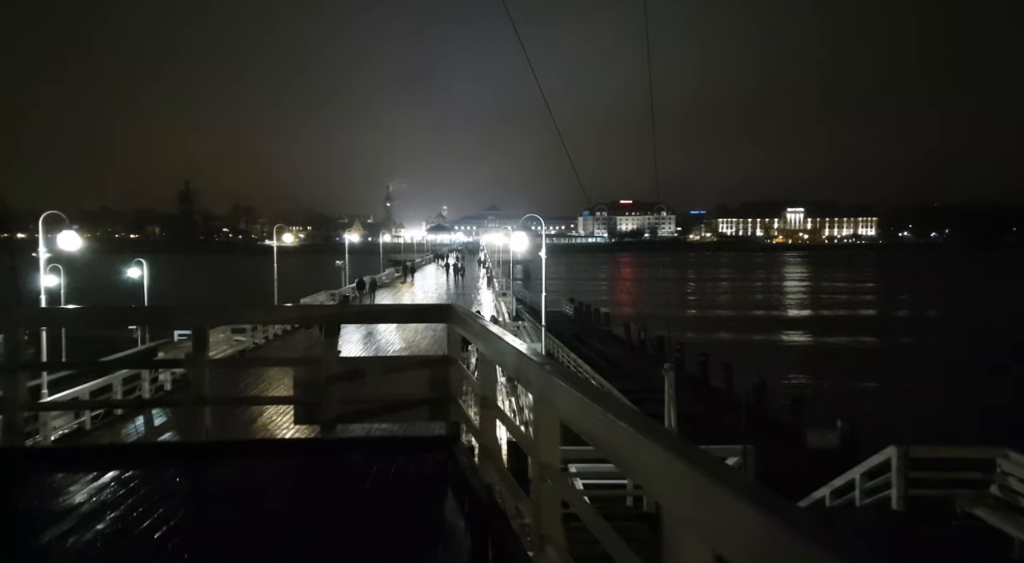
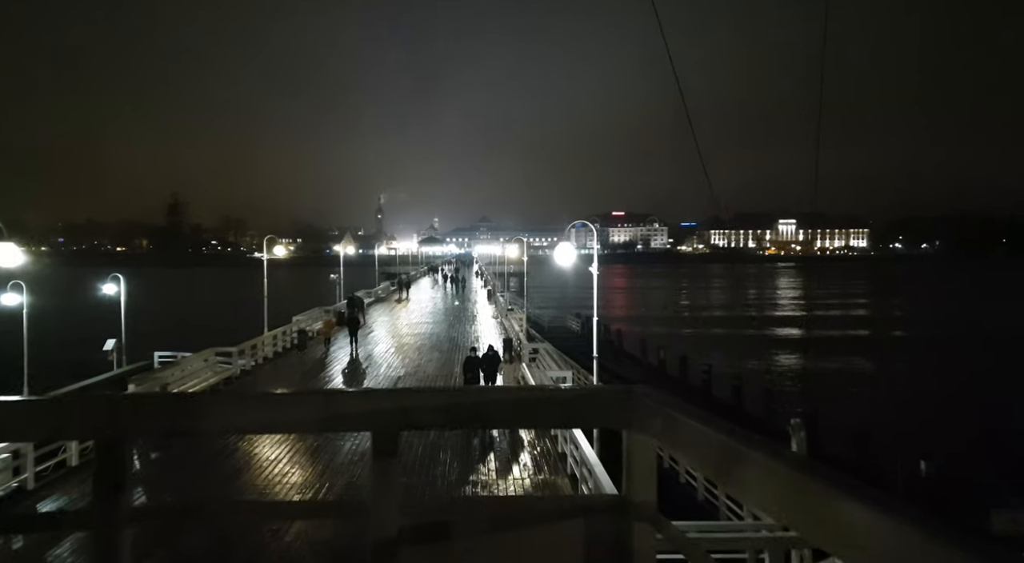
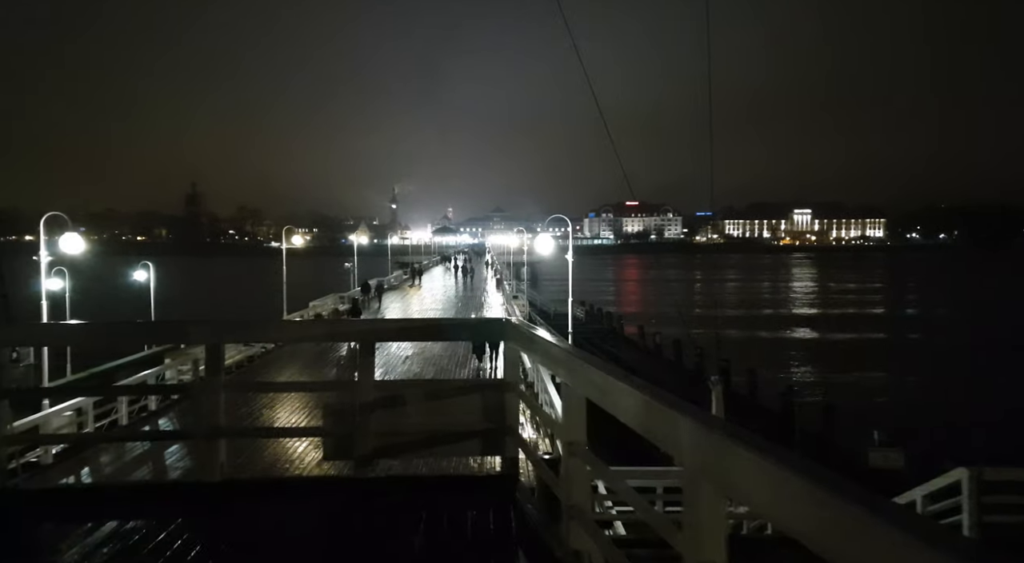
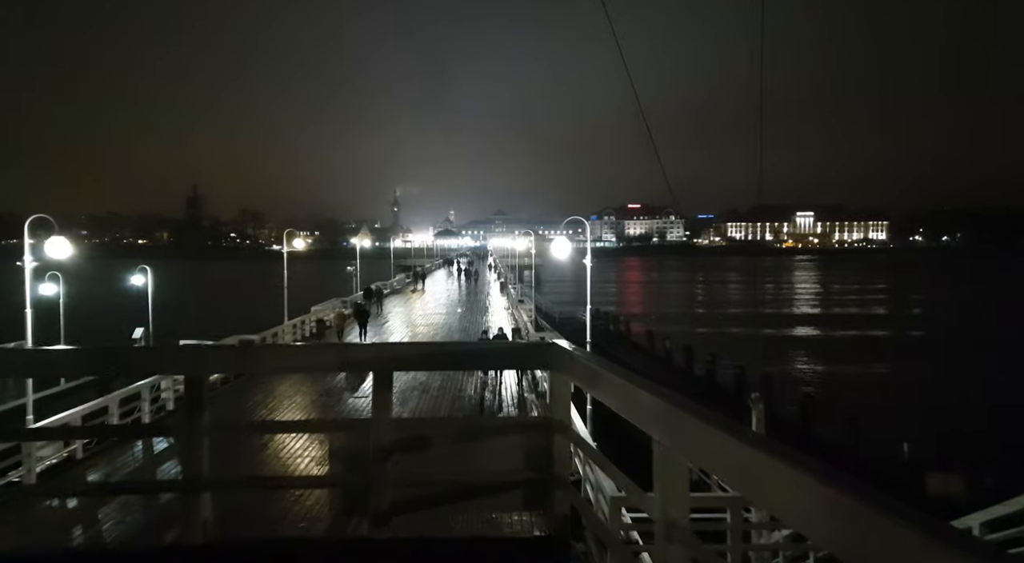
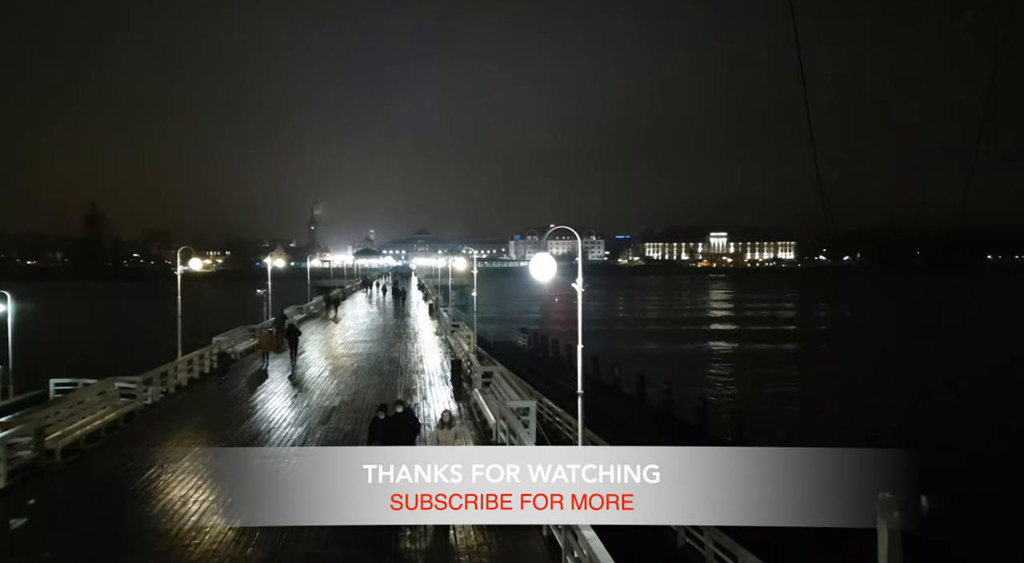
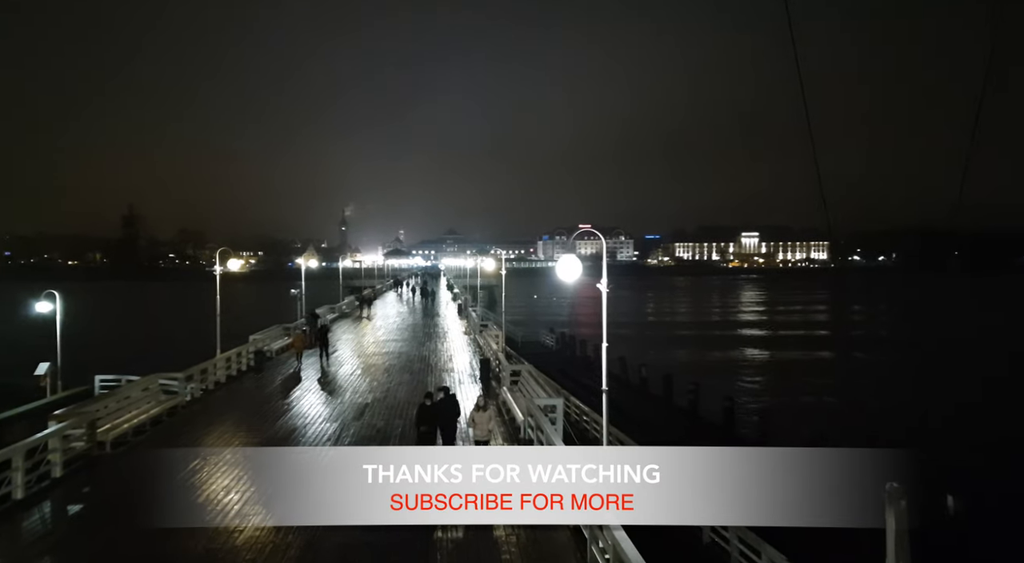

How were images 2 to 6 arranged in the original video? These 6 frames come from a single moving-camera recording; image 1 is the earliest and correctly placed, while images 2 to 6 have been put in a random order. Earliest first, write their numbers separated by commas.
3, 4, 2, 6, 5
